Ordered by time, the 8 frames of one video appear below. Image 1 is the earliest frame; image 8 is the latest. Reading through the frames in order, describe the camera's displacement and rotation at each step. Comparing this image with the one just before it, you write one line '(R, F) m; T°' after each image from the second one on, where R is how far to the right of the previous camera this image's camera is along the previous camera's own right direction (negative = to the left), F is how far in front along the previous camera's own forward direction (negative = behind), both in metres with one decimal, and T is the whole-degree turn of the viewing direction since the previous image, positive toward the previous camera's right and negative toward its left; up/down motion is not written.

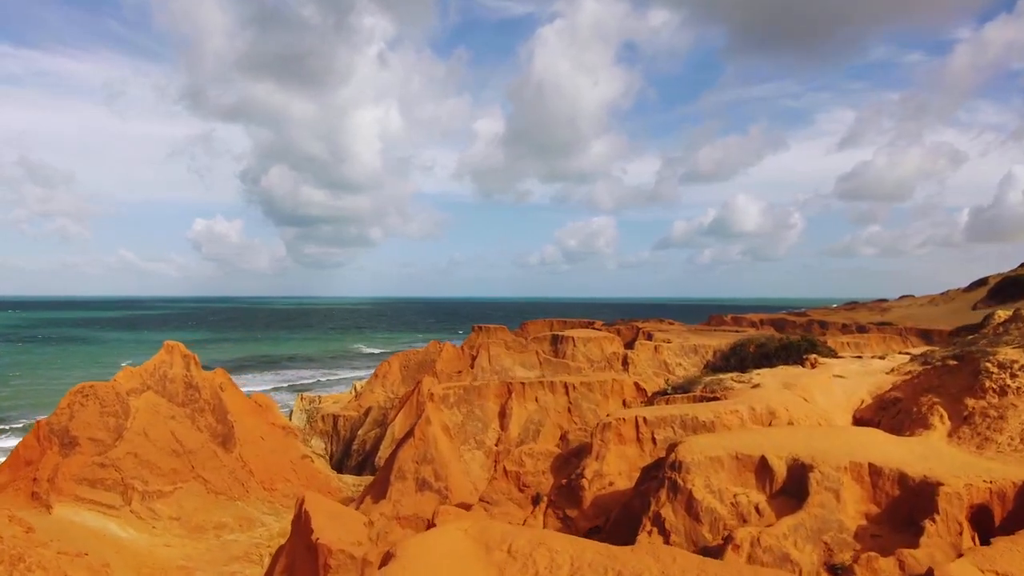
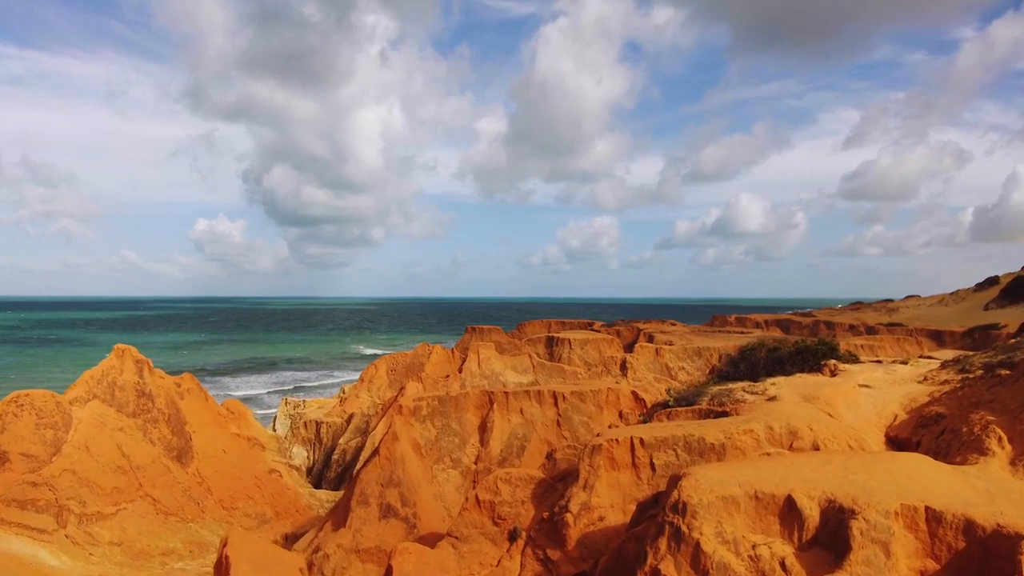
(+0.4, +1.7) m; 0°
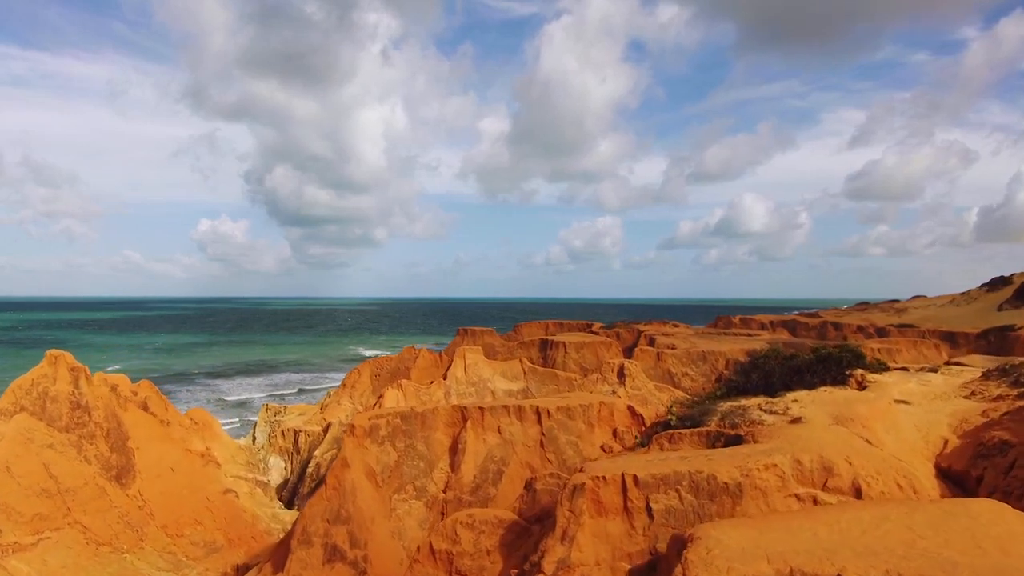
(+0.5, +1.8) m; 0°
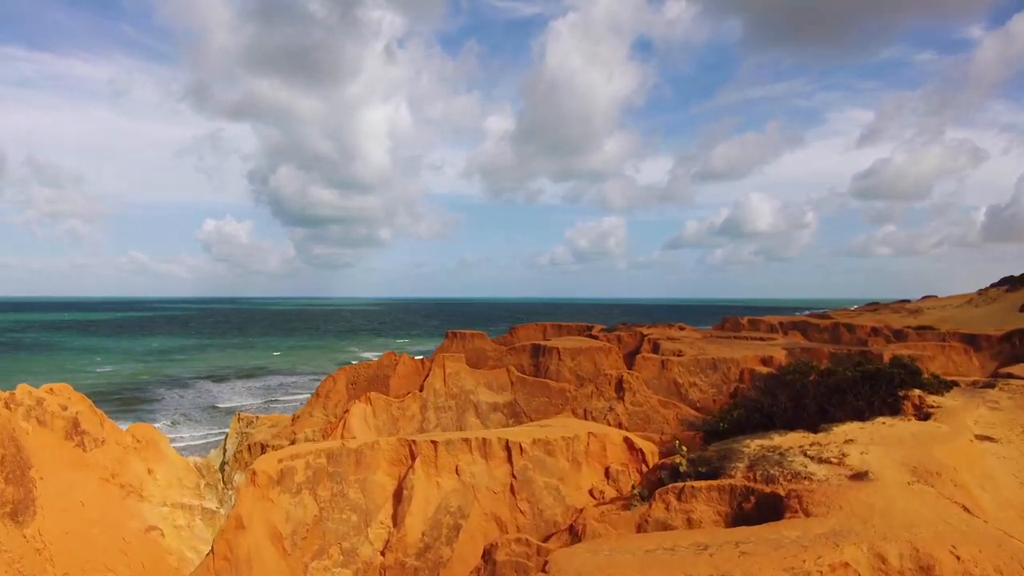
(+0.6, +2.5) m; 0°
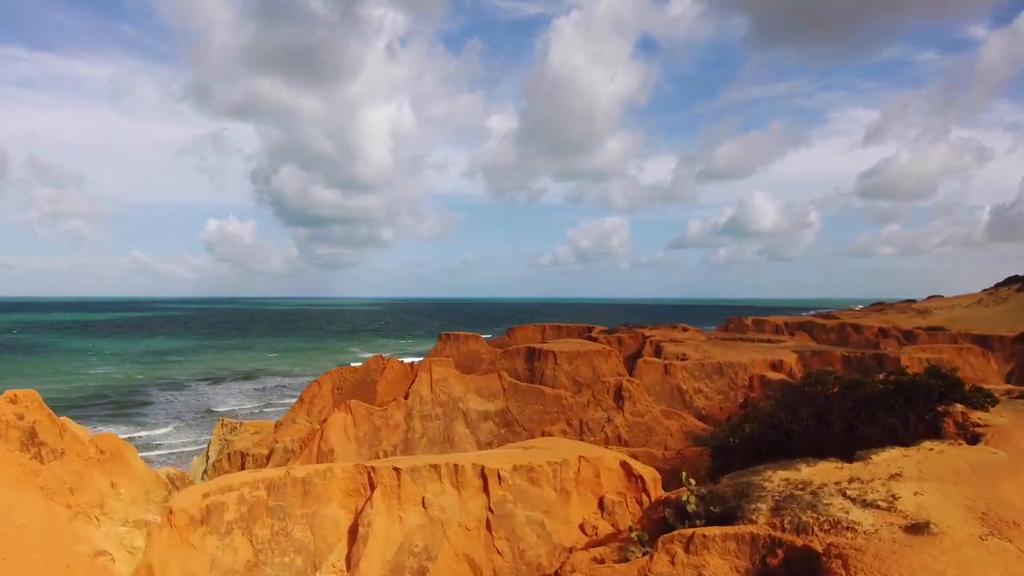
(+0.3, +1.3) m; 0°
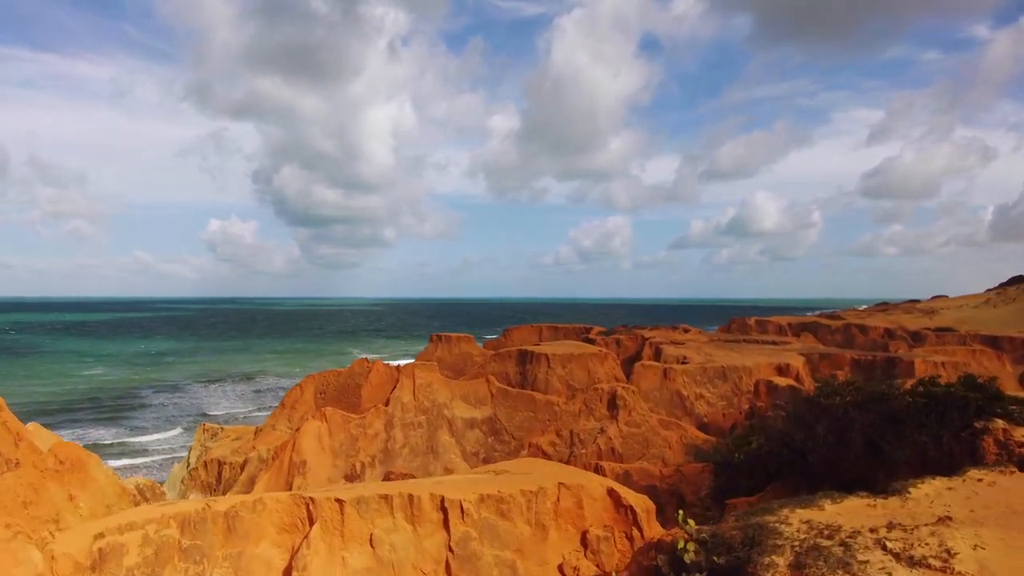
(+0.4, +1.2) m; 0°
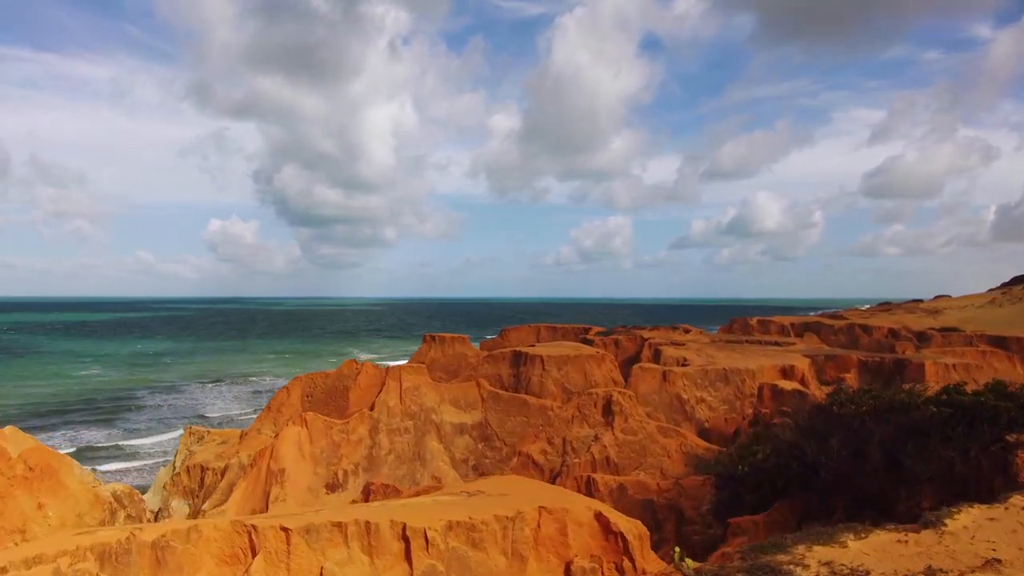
(+0.3, +0.8) m; 0°
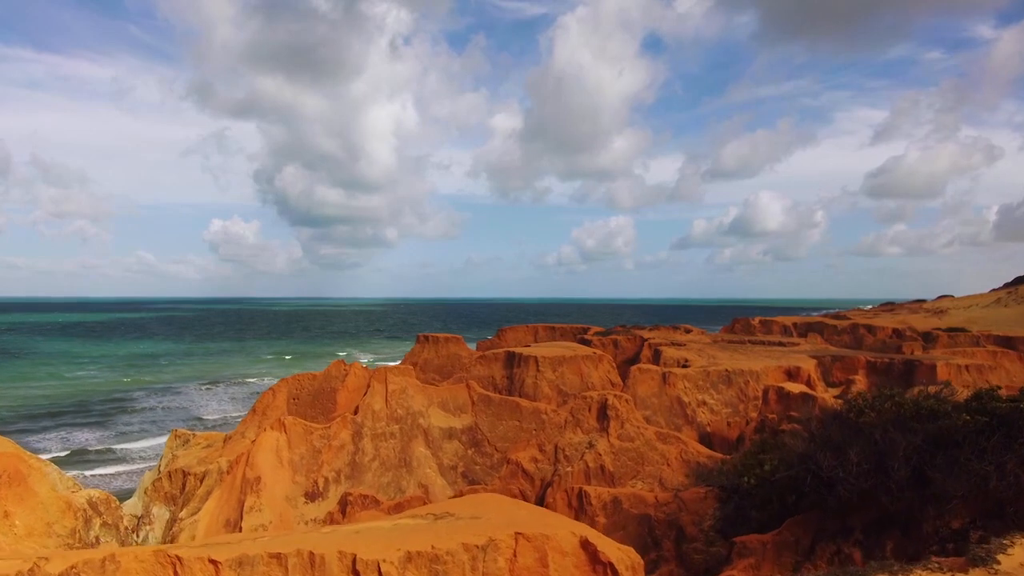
(+0.2, +0.8) m; 0°
